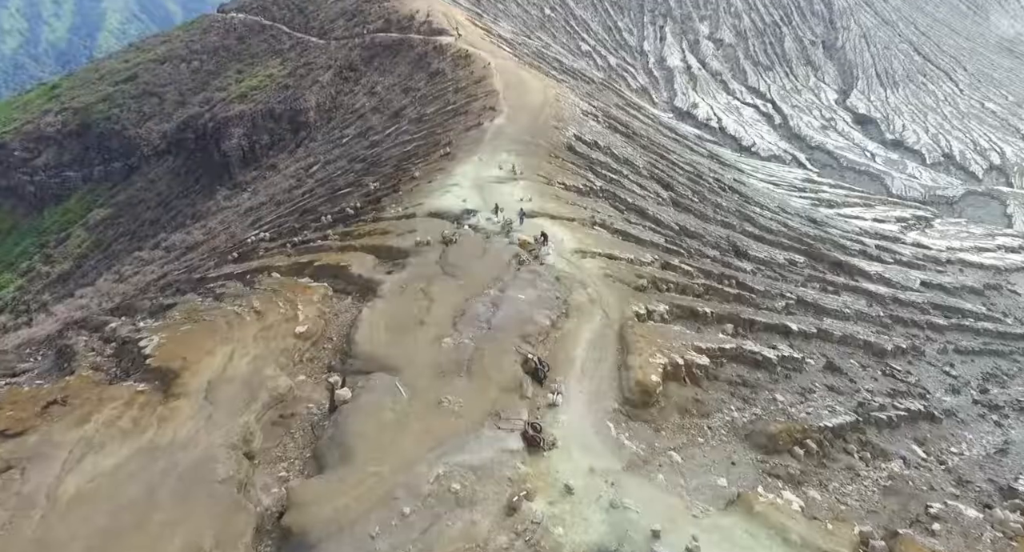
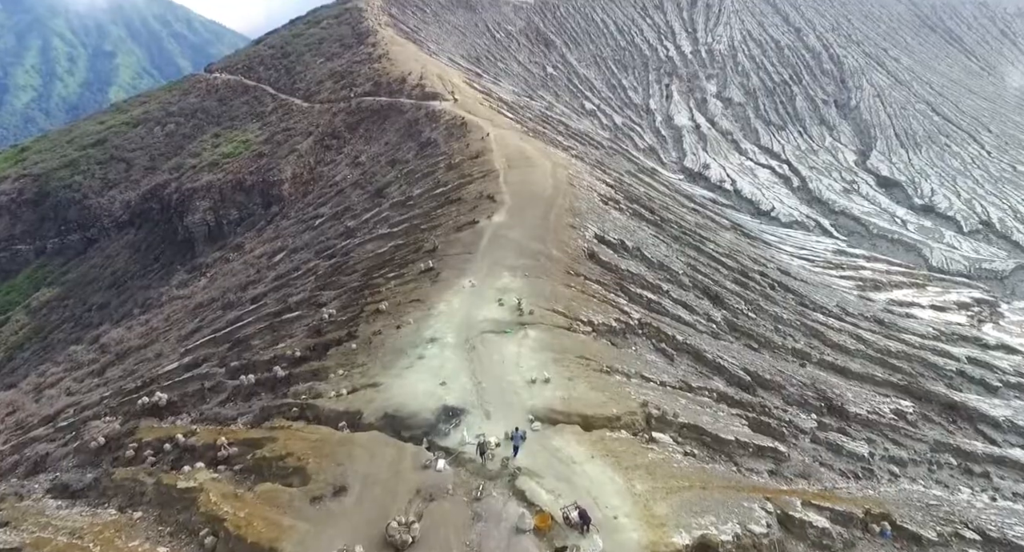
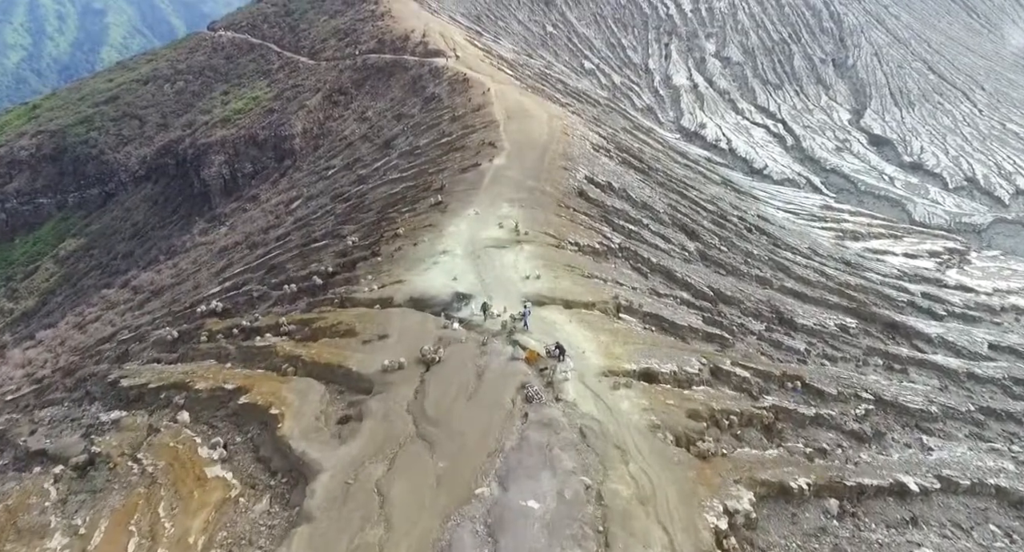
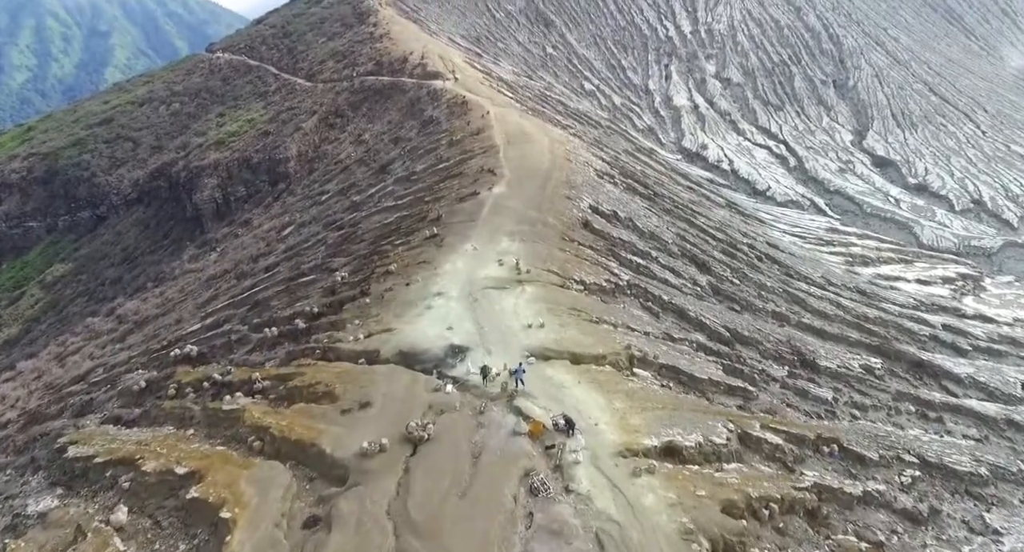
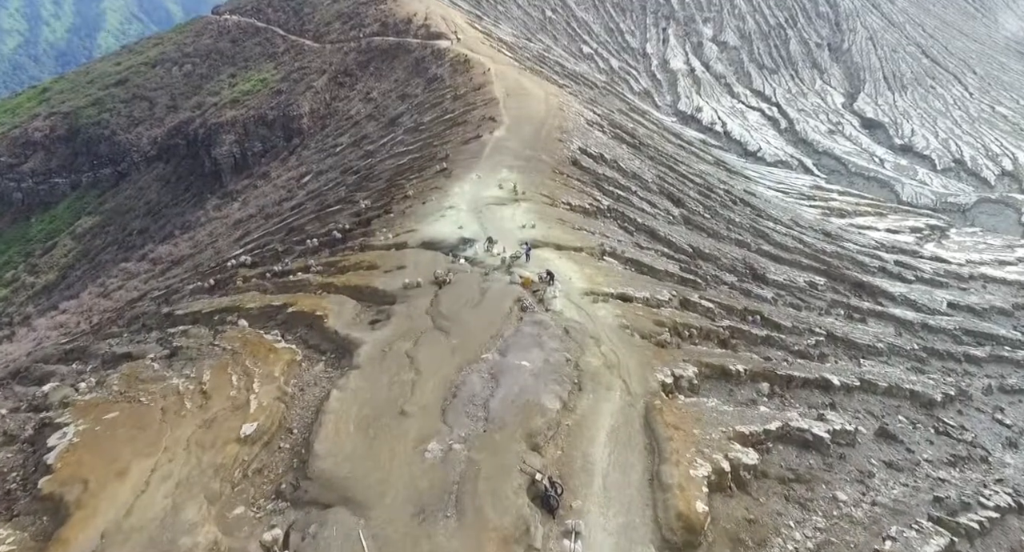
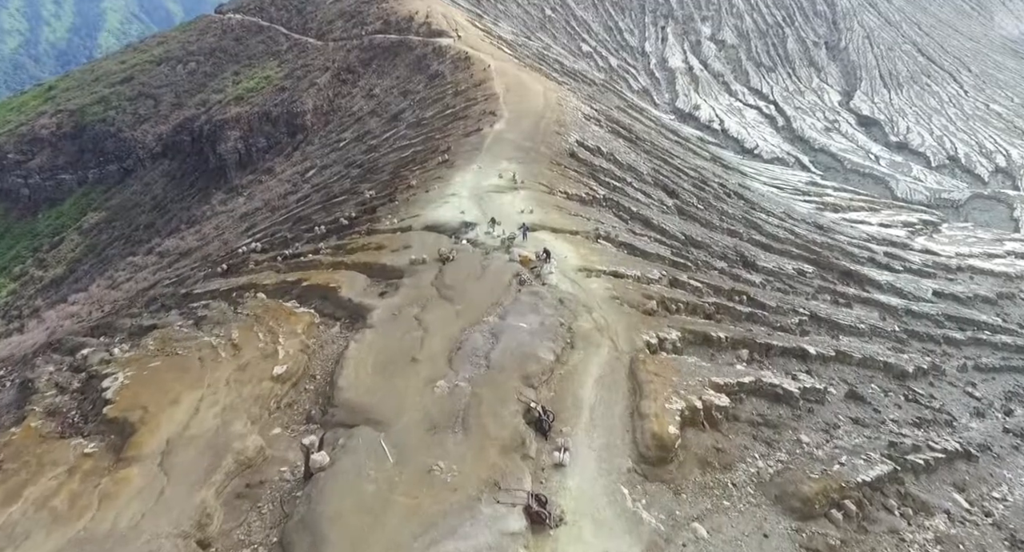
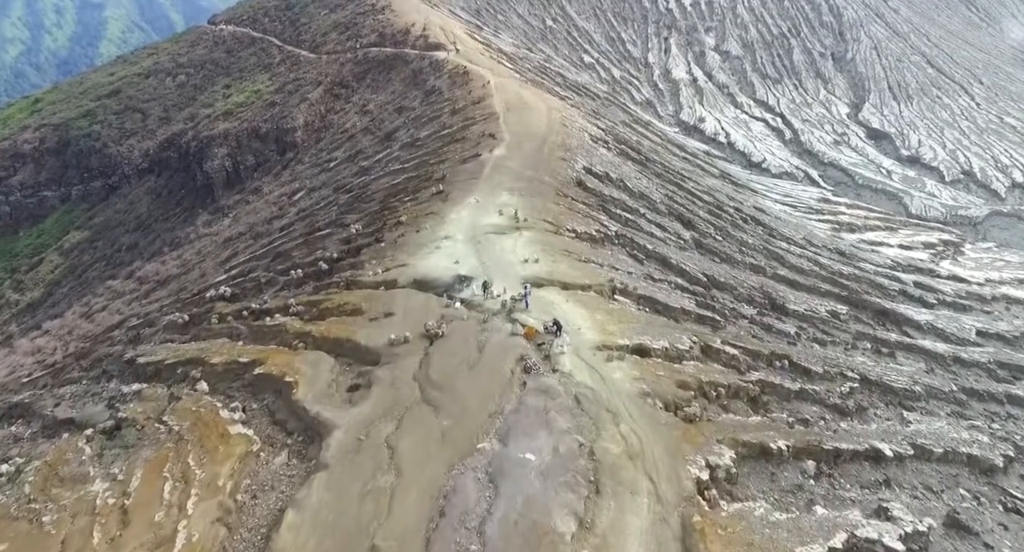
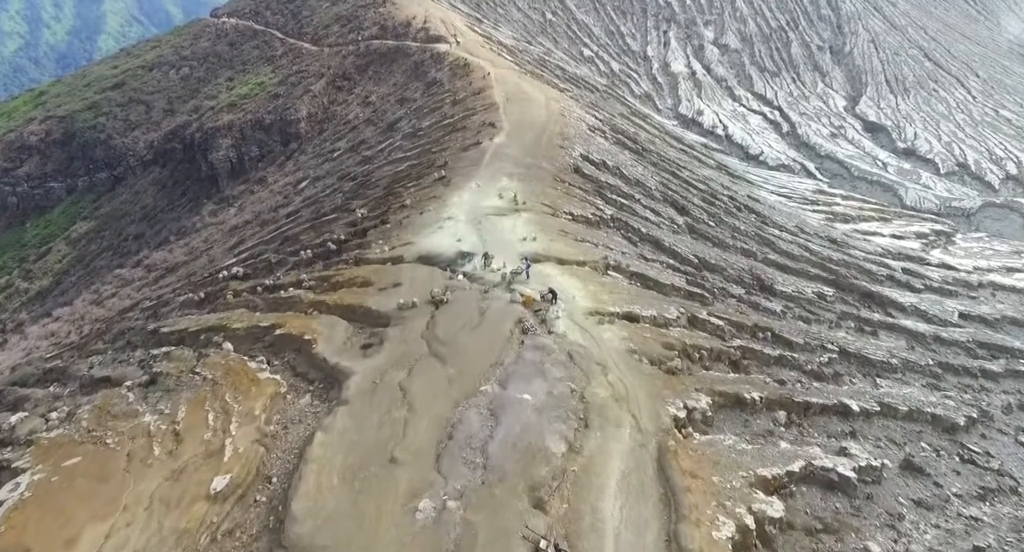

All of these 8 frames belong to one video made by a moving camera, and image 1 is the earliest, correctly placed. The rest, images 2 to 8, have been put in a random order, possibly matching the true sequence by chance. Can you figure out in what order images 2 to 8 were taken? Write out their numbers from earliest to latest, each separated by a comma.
6, 5, 8, 7, 3, 4, 2
